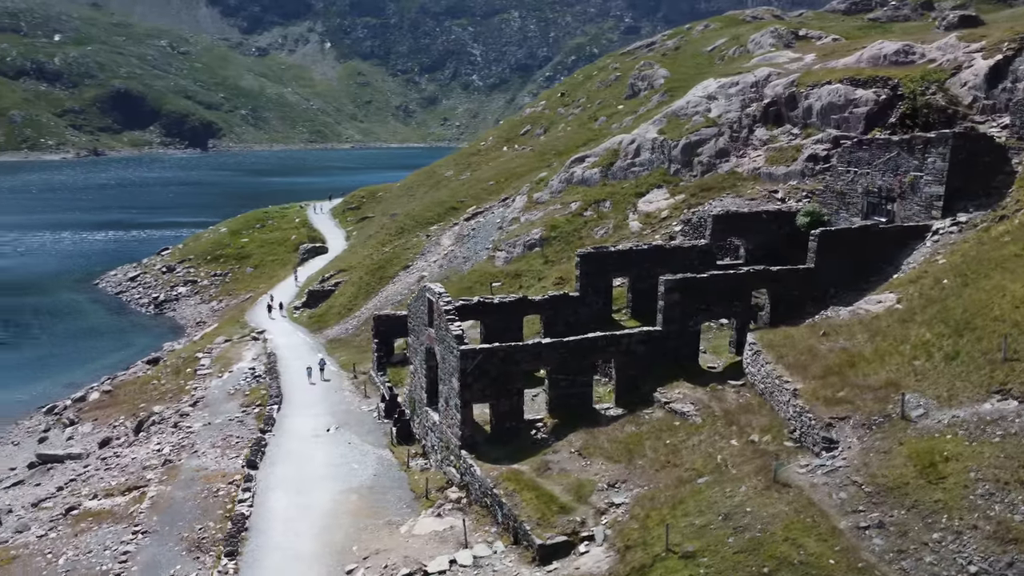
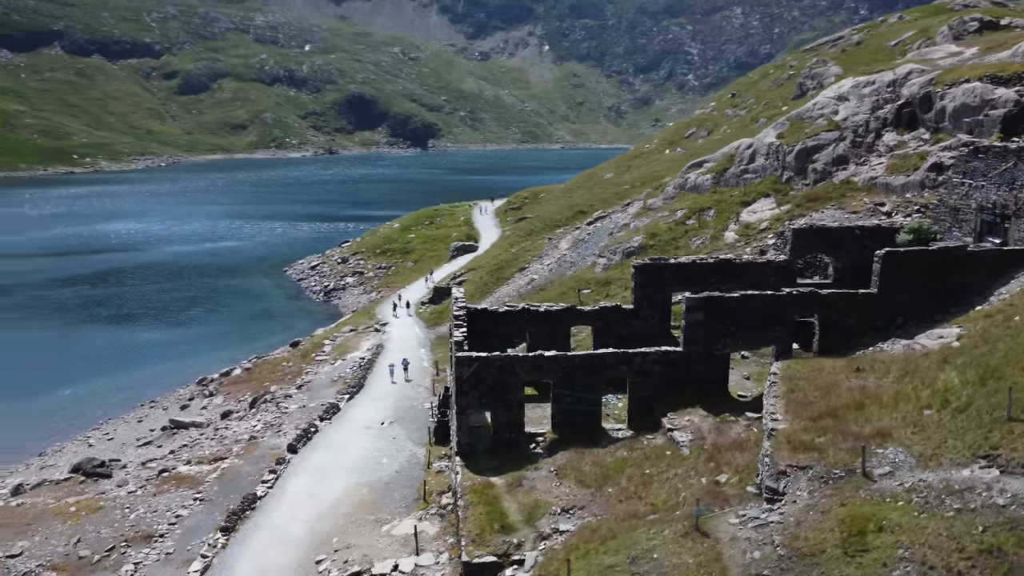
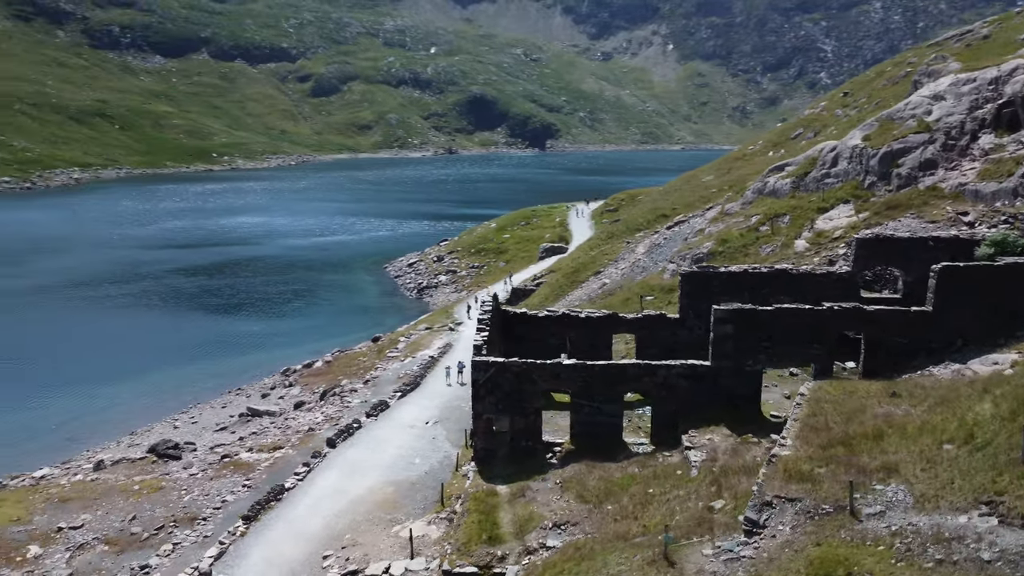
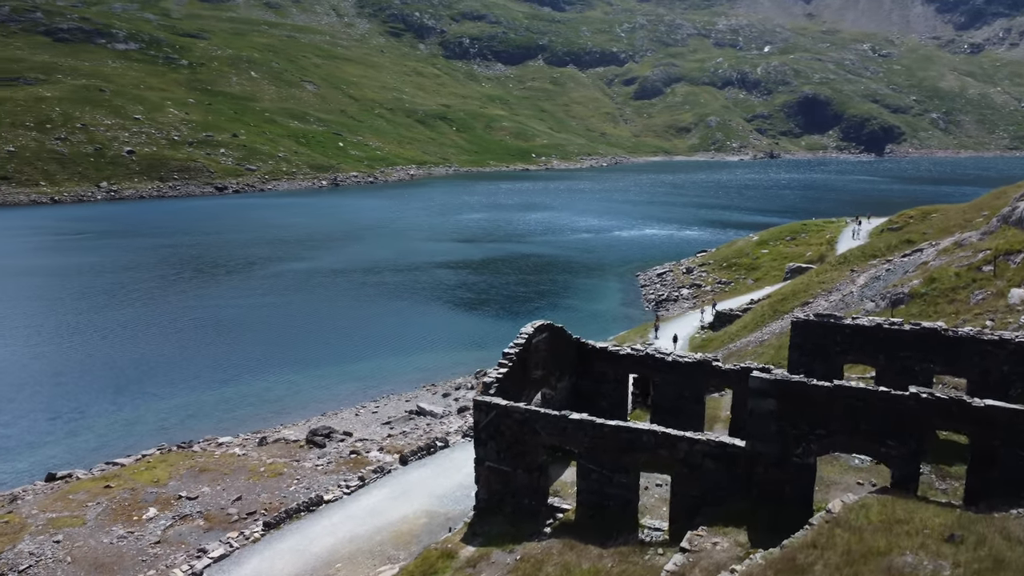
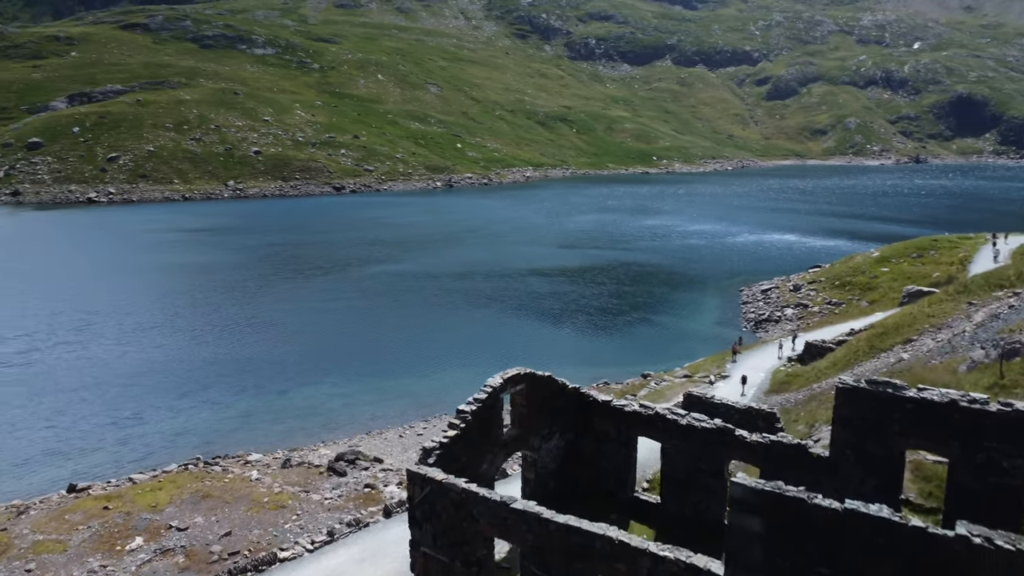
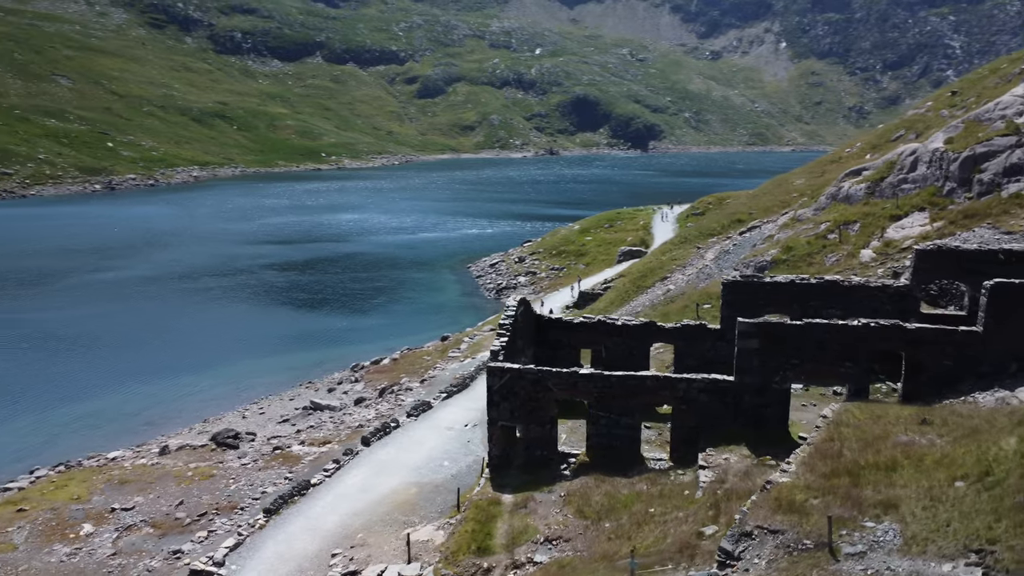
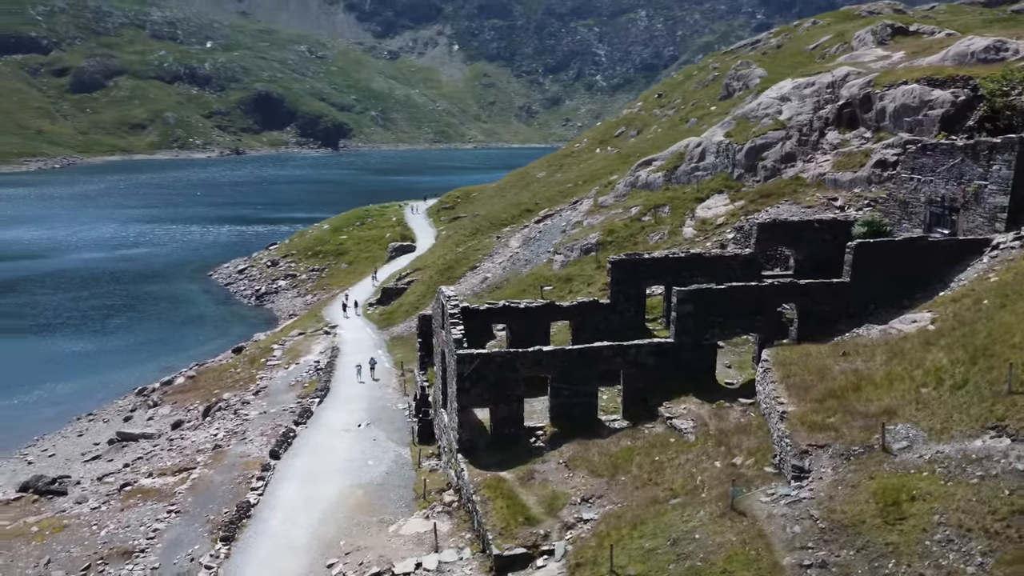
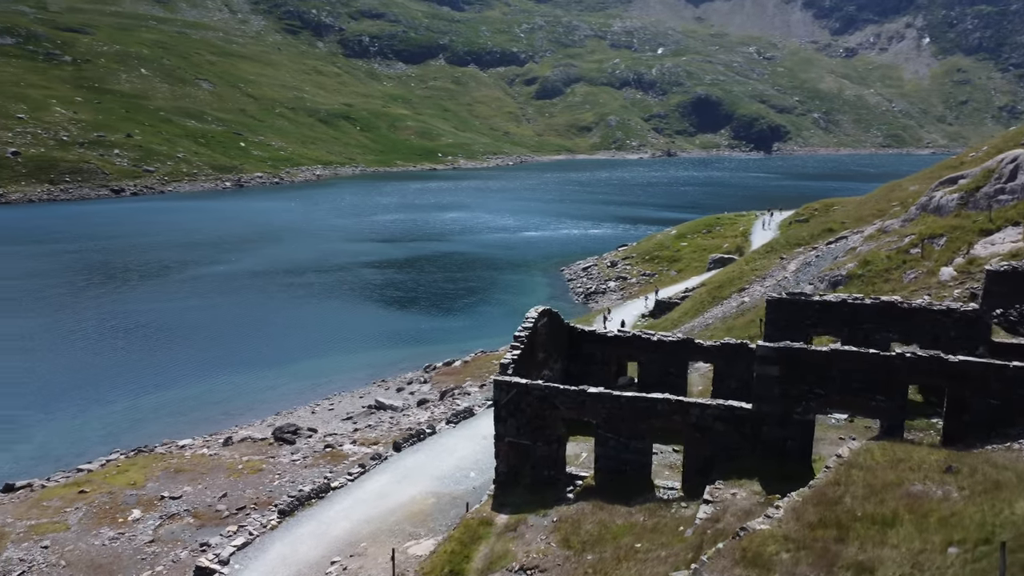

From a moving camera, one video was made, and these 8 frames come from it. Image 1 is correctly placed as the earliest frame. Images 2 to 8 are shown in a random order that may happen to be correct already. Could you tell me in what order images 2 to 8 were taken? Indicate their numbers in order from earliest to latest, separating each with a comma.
7, 2, 3, 6, 8, 4, 5
